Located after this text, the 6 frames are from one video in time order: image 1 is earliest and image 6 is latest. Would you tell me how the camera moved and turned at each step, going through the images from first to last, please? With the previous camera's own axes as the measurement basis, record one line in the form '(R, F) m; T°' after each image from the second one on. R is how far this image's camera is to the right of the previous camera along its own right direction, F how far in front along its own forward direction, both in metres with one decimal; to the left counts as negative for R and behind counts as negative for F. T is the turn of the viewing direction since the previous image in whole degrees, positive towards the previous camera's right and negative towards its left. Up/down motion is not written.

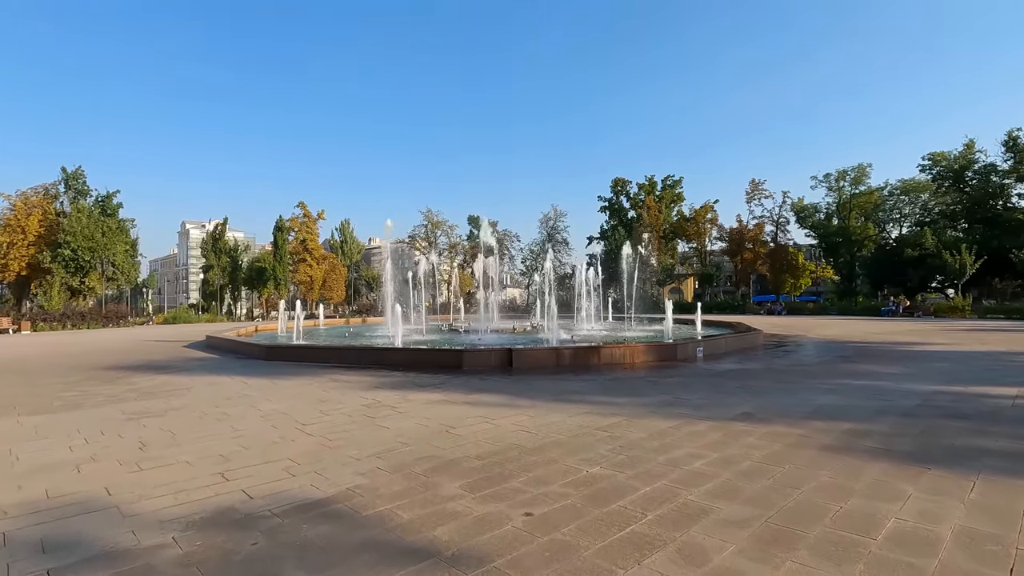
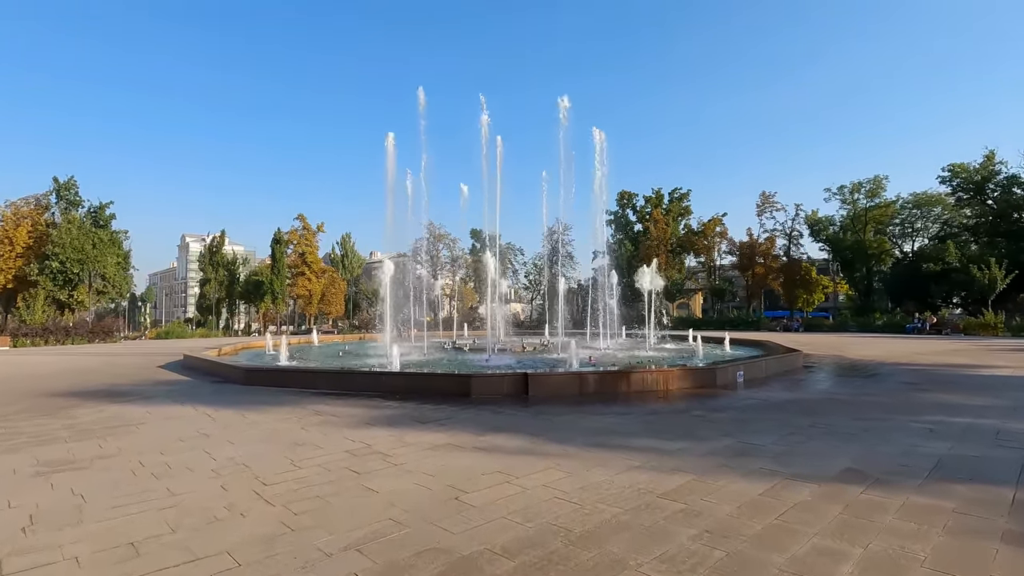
(-0.2, +1.3) m; 0°
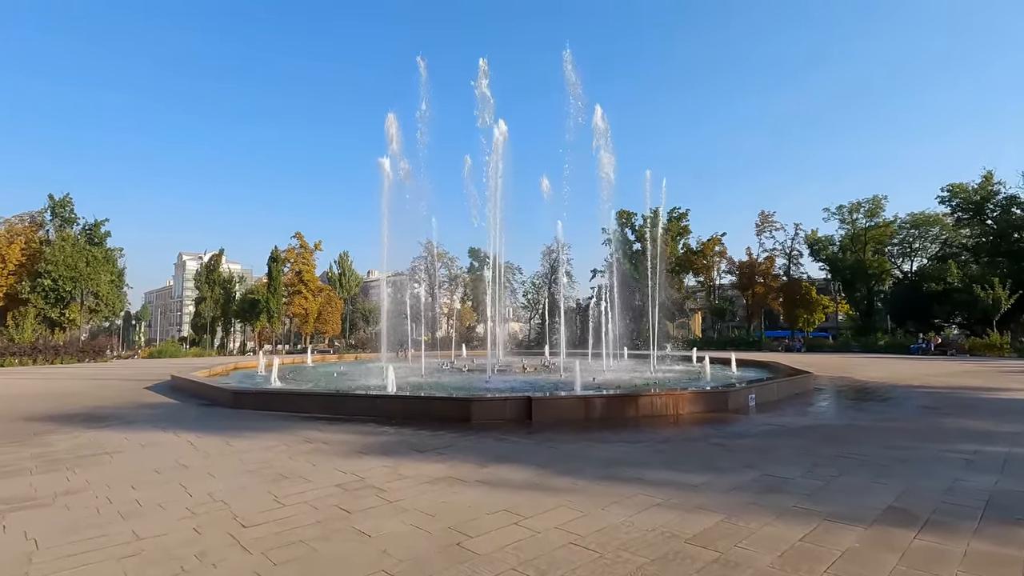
(-0.1, +0.4) m; 0°
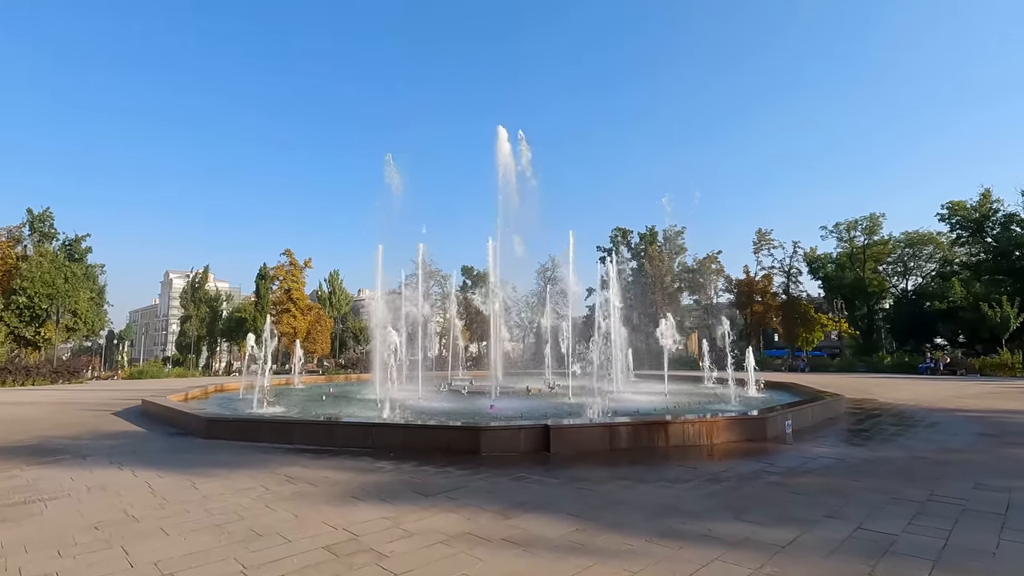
(-0.3, +0.9) m; +1°
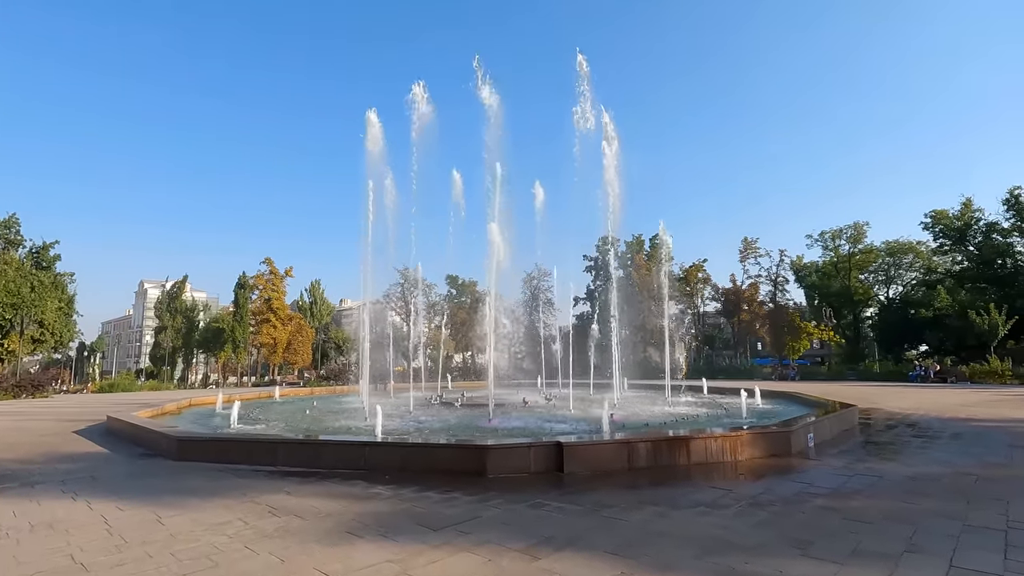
(-0.3, +0.6) m; +2°
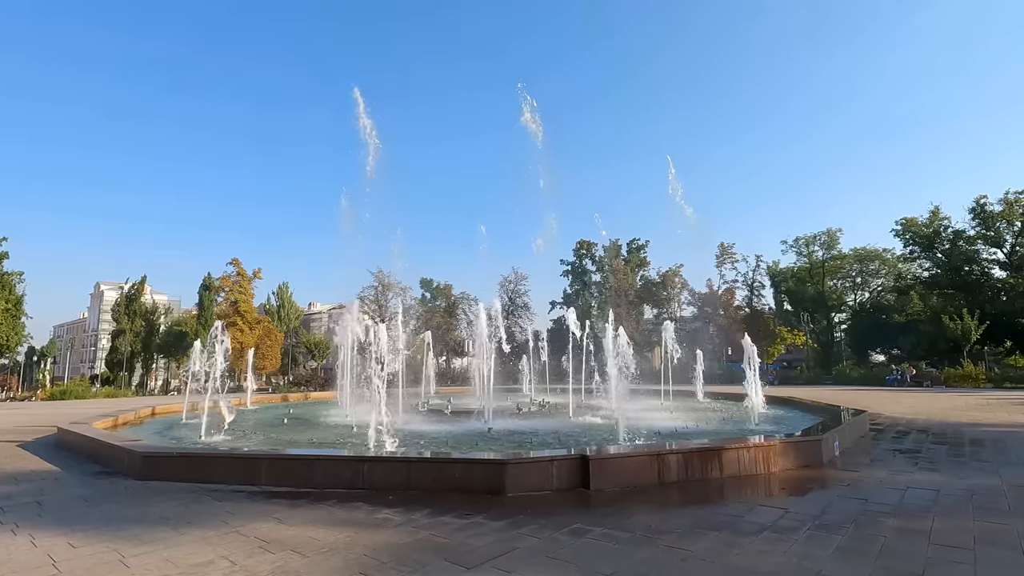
(-0.5, +0.7) m; +3°
